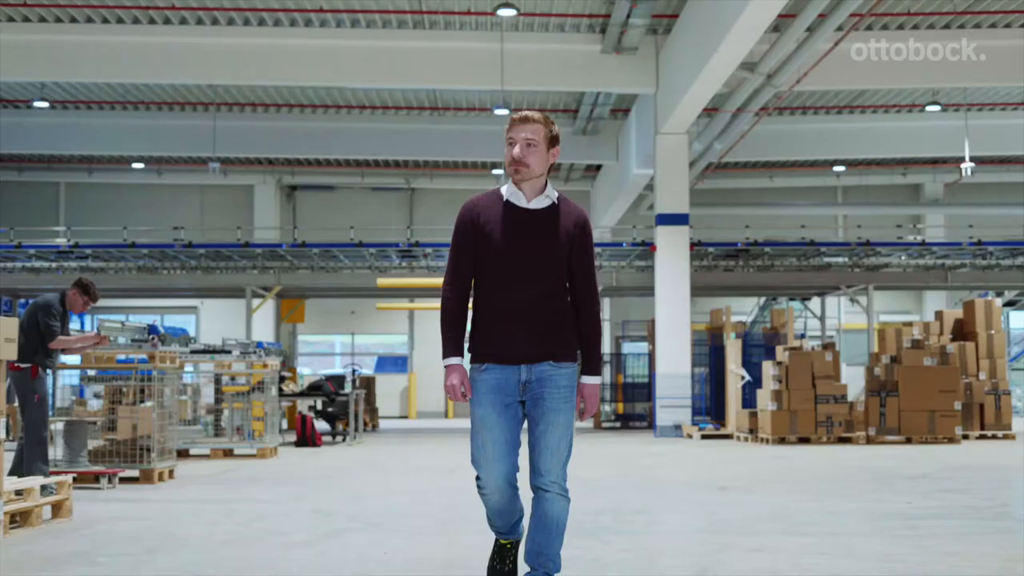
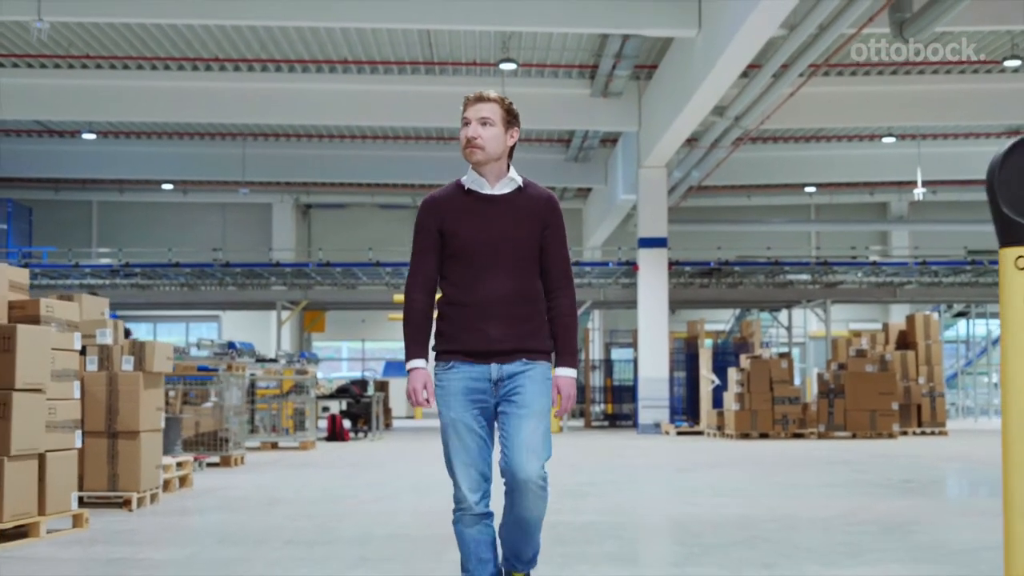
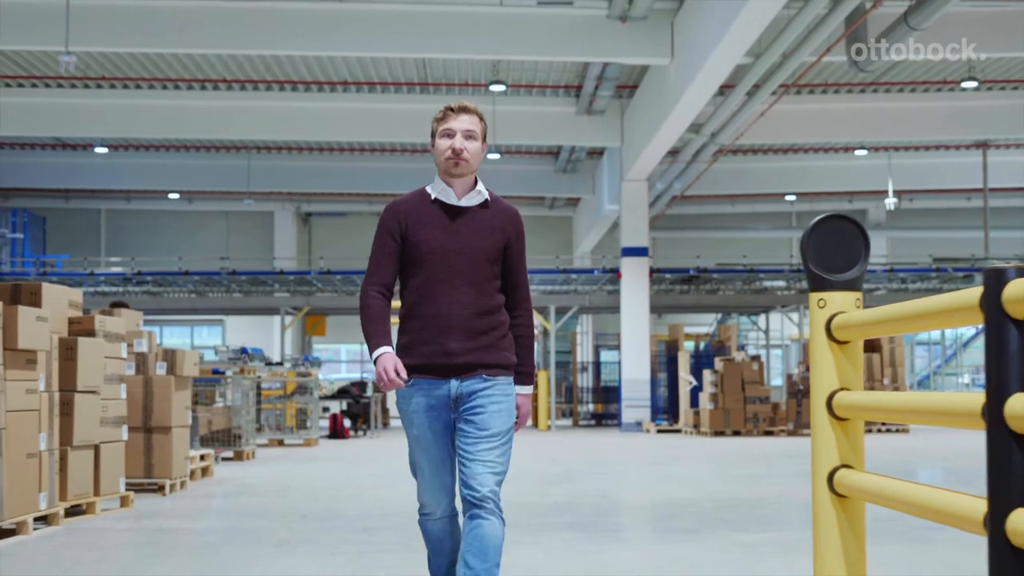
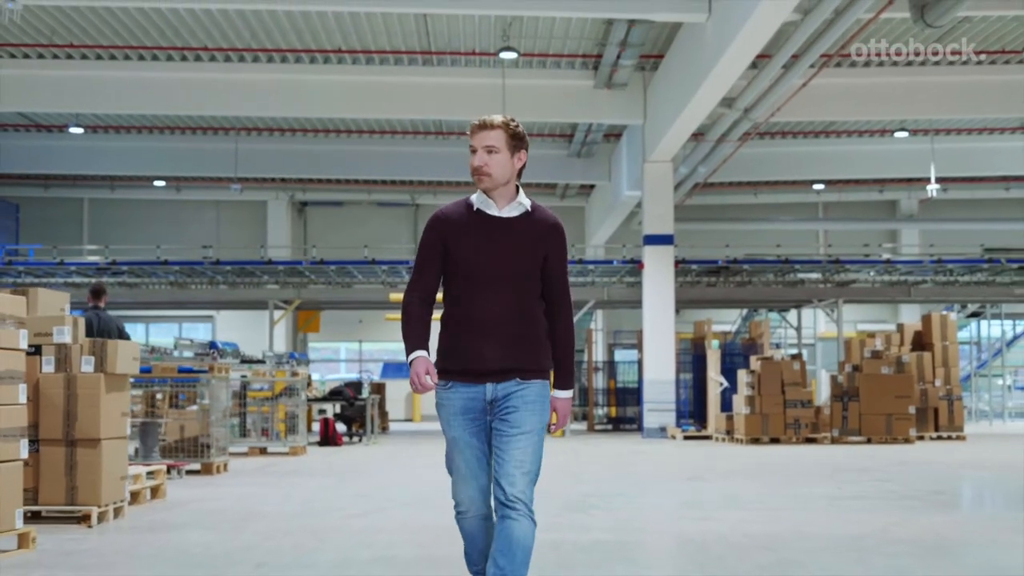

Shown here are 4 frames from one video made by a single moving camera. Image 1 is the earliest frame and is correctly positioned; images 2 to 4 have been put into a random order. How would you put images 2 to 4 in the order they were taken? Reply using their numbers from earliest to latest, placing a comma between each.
4, 2, 3
